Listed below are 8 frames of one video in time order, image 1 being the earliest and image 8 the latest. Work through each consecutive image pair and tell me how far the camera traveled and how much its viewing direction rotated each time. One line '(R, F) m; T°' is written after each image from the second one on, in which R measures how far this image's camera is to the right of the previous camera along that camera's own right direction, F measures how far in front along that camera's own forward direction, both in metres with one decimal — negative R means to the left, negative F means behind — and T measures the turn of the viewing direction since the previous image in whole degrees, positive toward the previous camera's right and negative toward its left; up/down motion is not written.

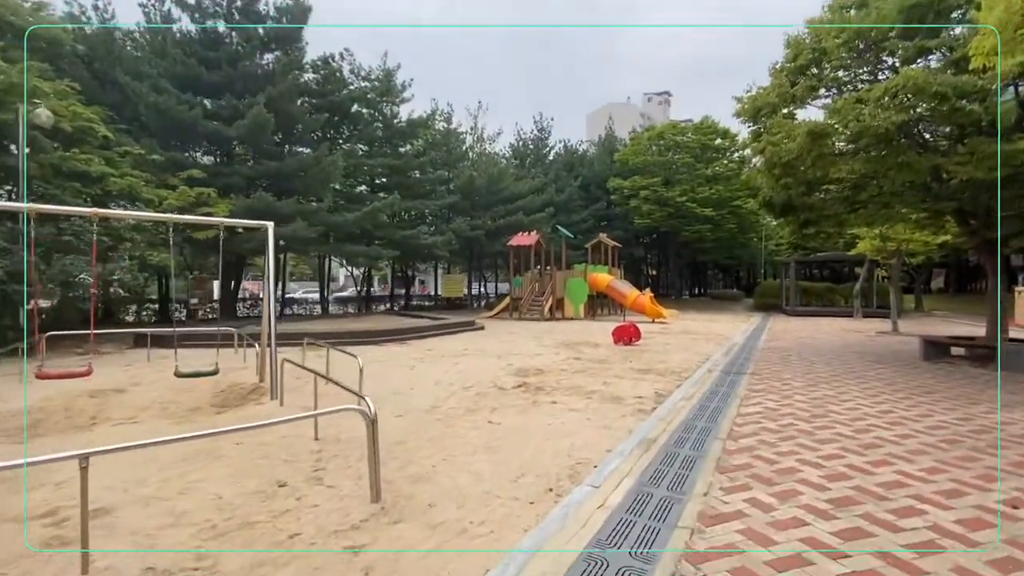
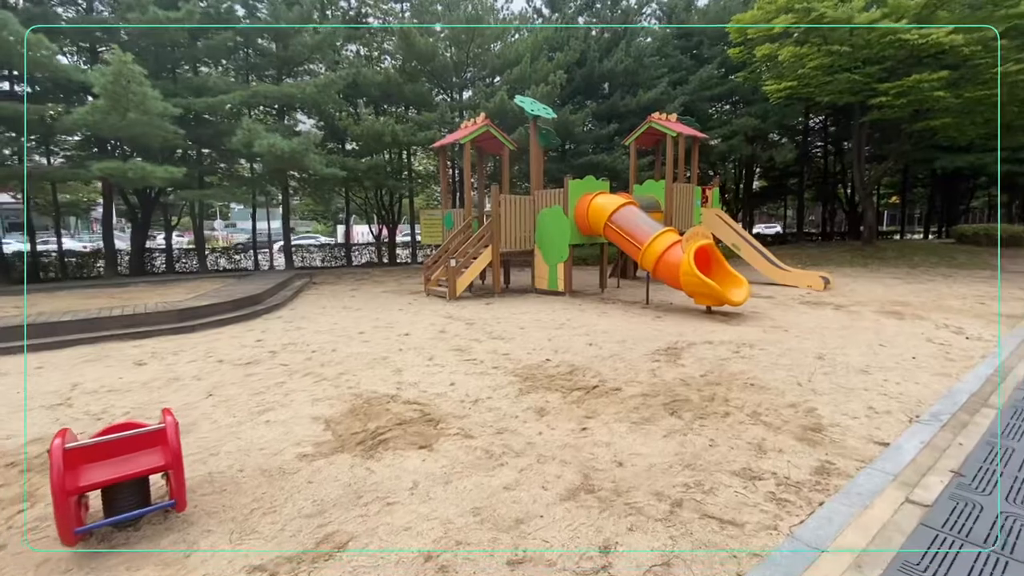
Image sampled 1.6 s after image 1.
(+0.1, +0.8) m; -4°
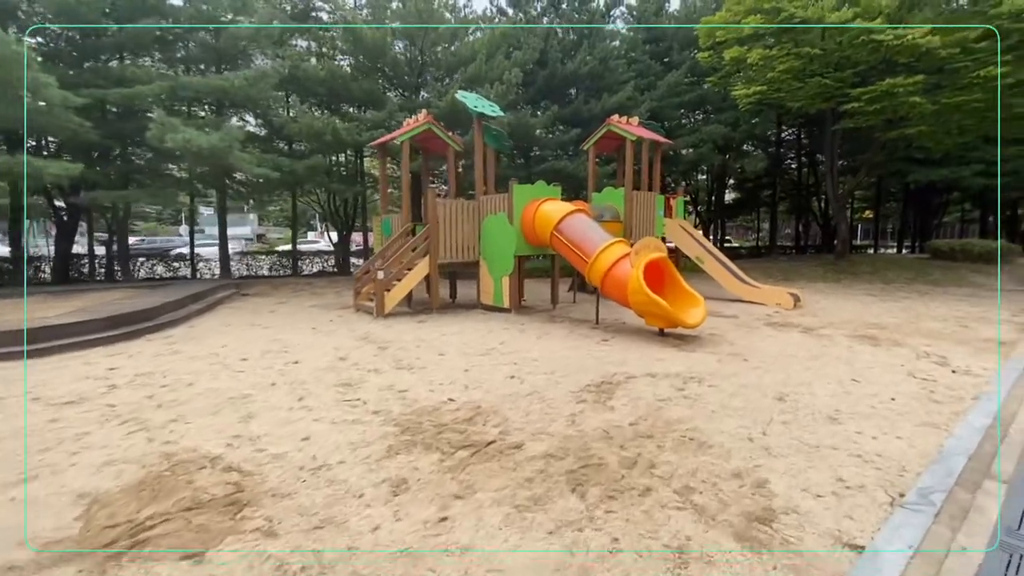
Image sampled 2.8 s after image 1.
(+0.9, +1.2) m; +2°
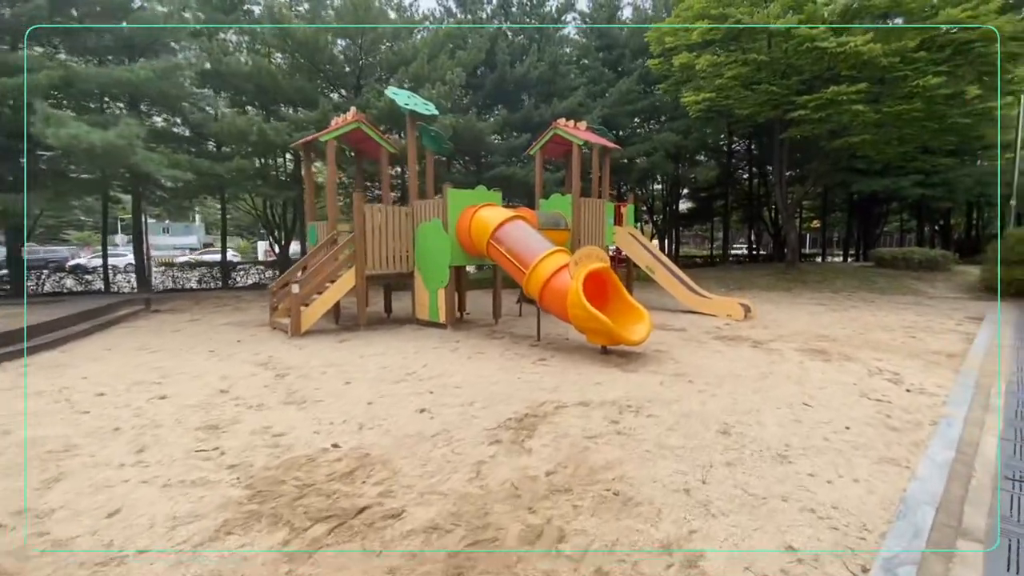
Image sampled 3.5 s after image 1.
(+0.6, +0.8) m; +4°
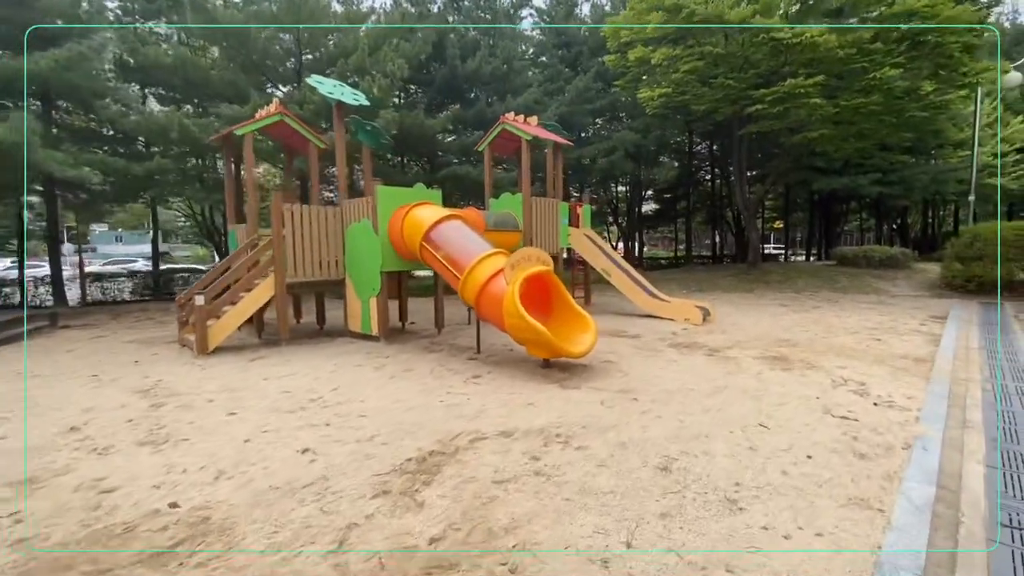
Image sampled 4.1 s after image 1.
(+0.6, +0.8) m; +3°
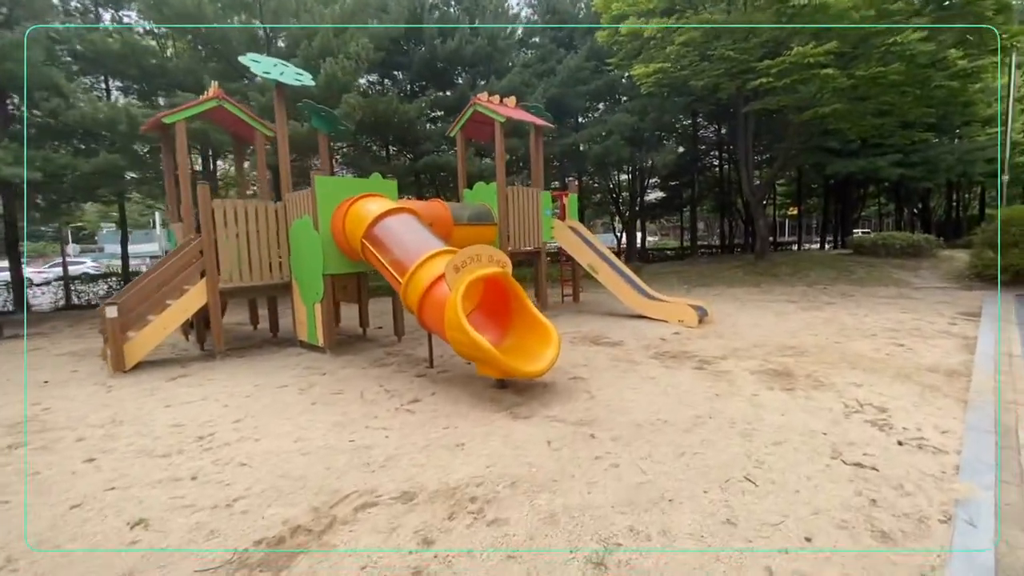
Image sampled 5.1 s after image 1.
(+0.7, +1.1) m; -1°
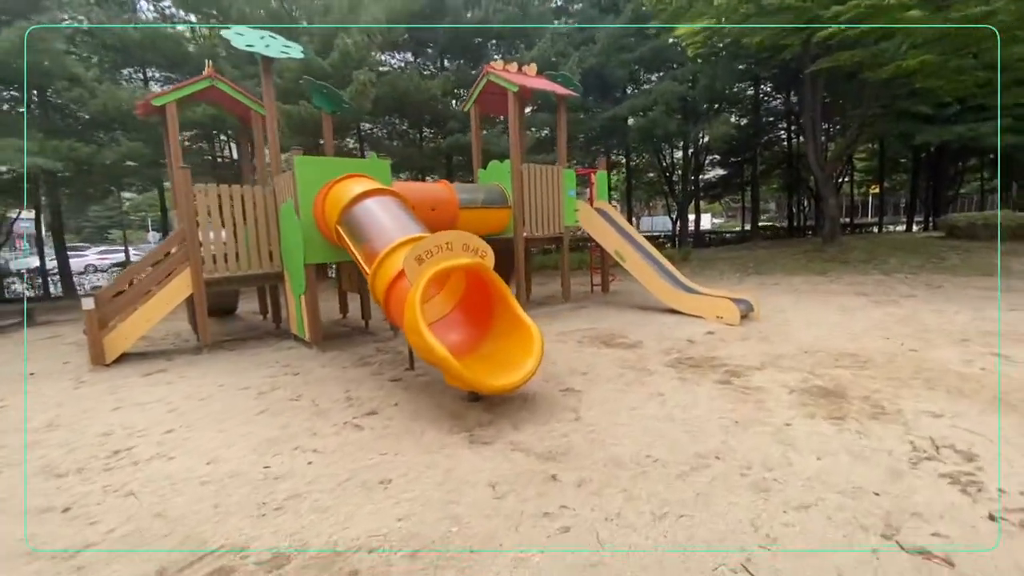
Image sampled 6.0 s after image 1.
(+0.8, +1.0) m; -7°
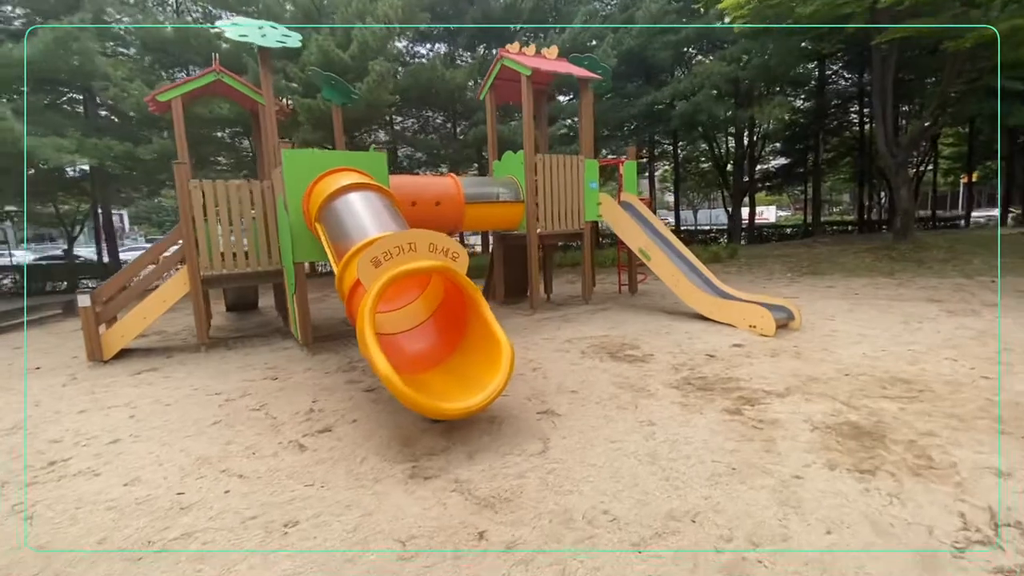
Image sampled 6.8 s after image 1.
(+0.7, +0.6) m; -6°
